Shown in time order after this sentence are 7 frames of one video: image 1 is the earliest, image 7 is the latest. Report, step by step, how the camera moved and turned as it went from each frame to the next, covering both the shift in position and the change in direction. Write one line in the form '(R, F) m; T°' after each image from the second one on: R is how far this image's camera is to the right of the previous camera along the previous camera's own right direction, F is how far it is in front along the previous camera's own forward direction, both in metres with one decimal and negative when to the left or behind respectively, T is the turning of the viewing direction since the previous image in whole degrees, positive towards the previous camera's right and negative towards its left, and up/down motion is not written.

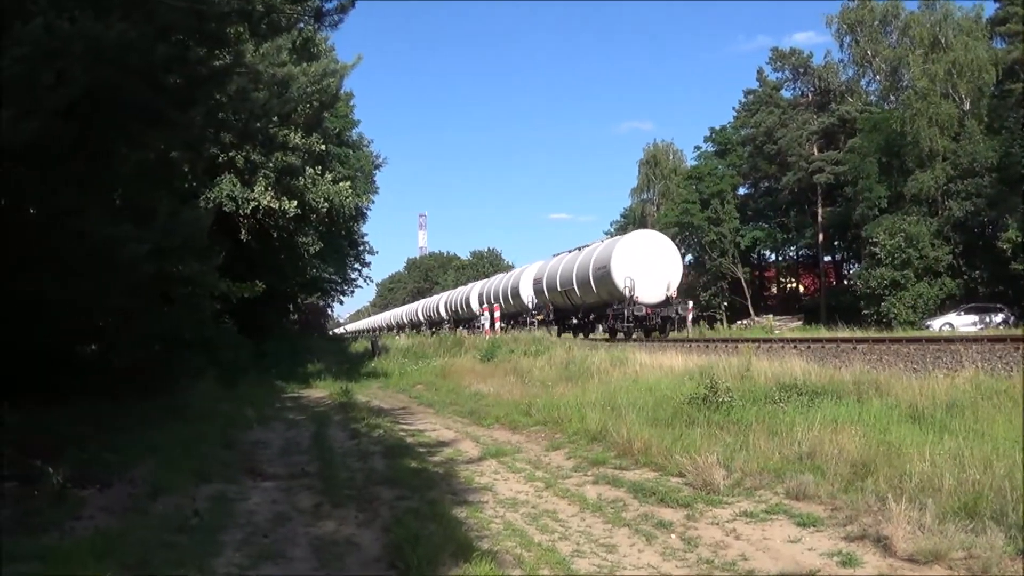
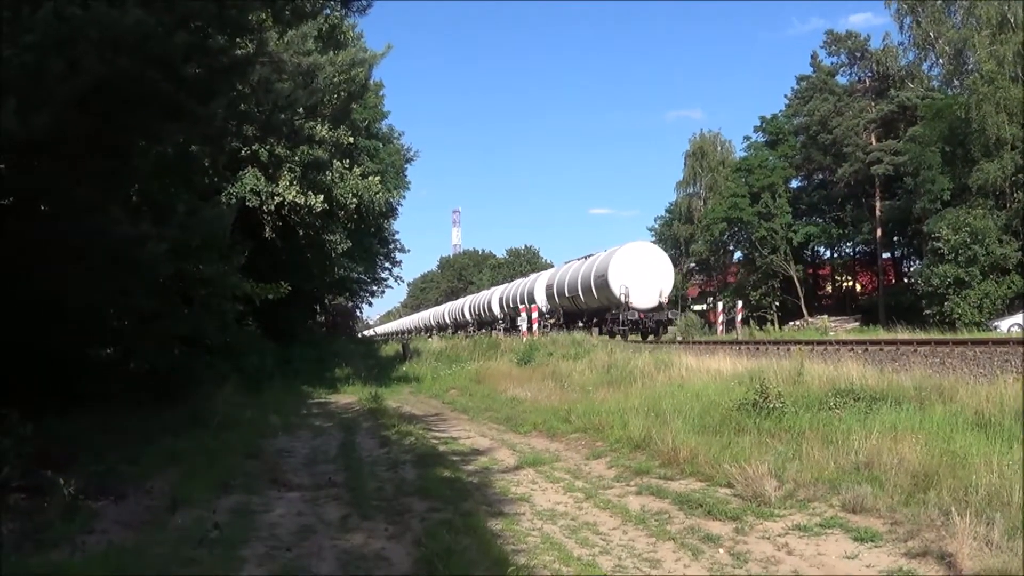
(+0.1, +0.7) m; -2°
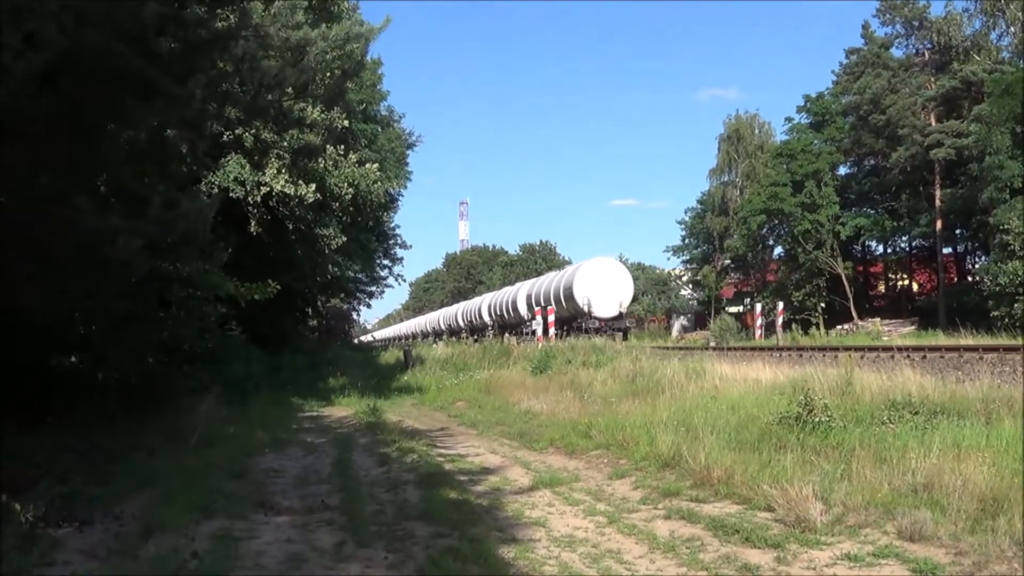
(0.0, +1.4) m; -1°
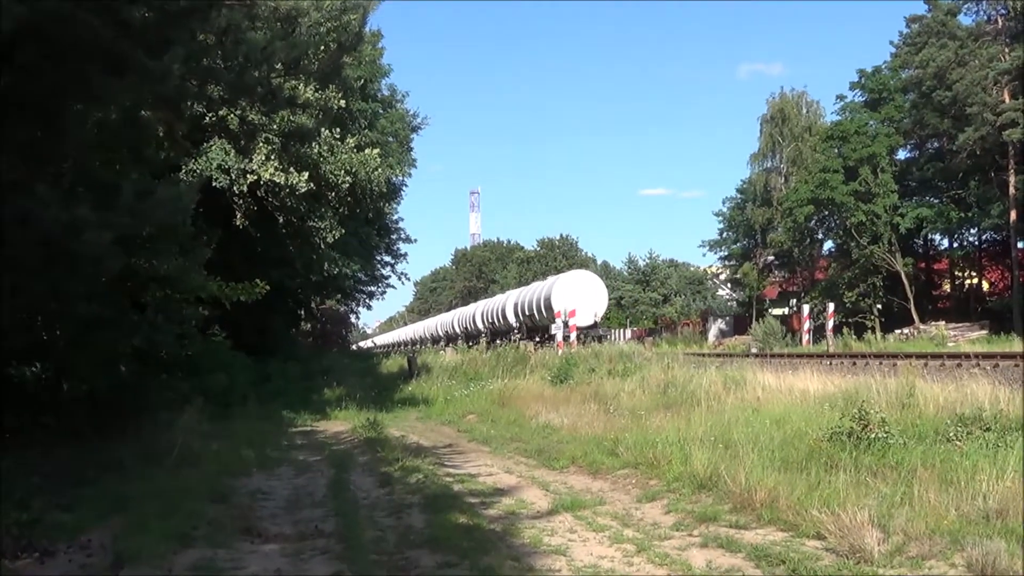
(0.0, +1.3) m; -1°
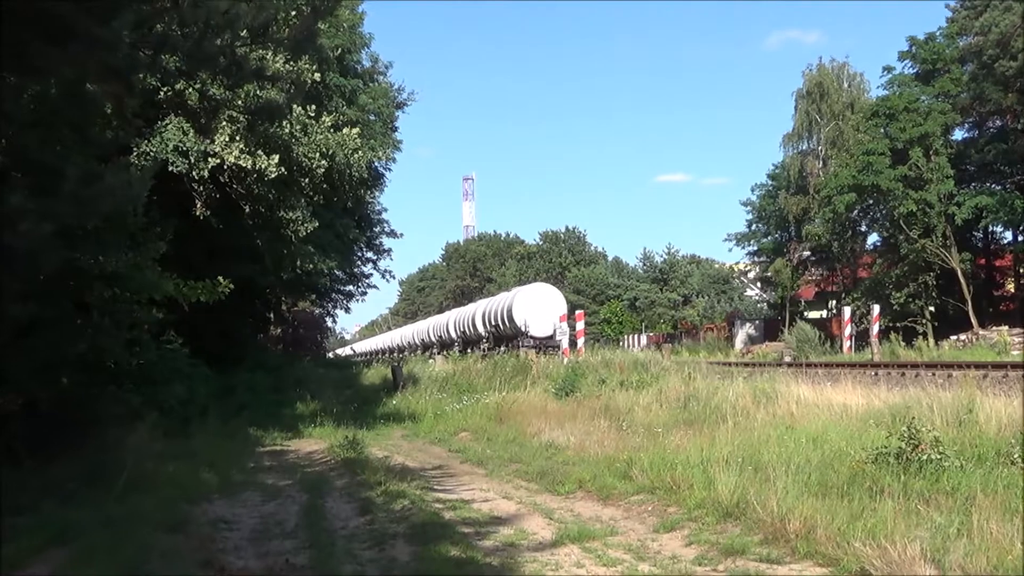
(0.0, +1.3) m; 0°
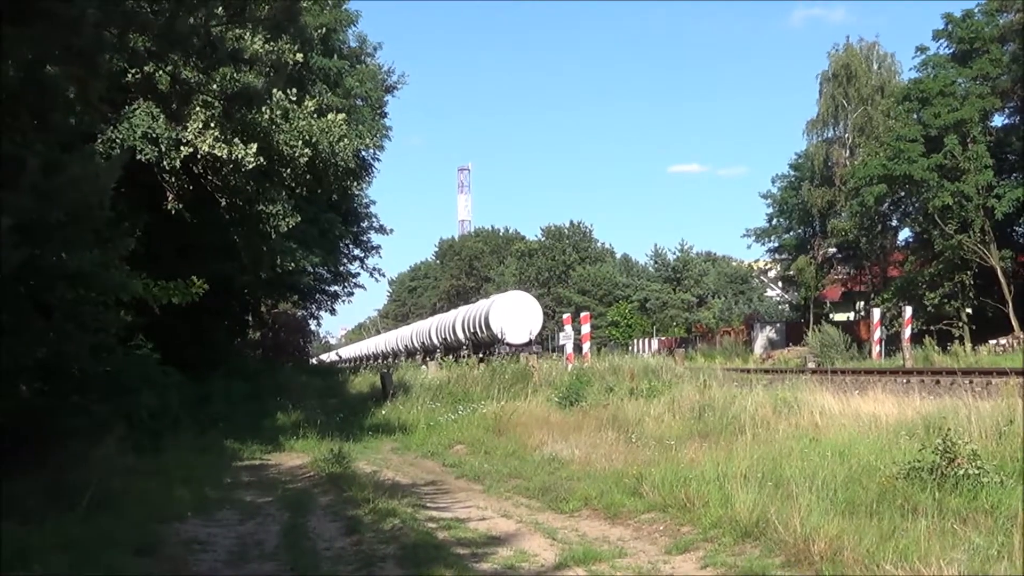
(0.0, +0.8) m; 0°
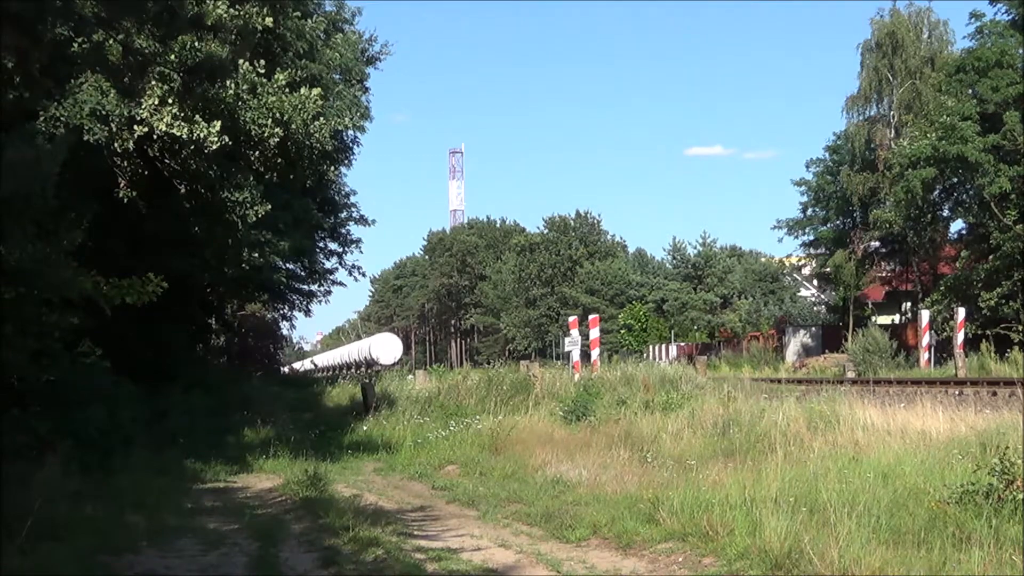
(0.0, +1.0) m; 0°
